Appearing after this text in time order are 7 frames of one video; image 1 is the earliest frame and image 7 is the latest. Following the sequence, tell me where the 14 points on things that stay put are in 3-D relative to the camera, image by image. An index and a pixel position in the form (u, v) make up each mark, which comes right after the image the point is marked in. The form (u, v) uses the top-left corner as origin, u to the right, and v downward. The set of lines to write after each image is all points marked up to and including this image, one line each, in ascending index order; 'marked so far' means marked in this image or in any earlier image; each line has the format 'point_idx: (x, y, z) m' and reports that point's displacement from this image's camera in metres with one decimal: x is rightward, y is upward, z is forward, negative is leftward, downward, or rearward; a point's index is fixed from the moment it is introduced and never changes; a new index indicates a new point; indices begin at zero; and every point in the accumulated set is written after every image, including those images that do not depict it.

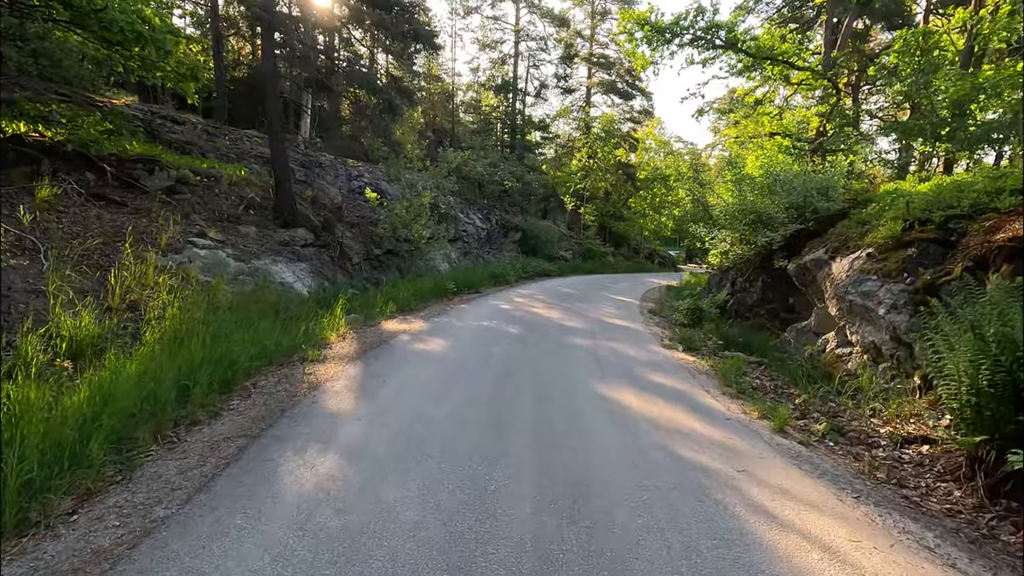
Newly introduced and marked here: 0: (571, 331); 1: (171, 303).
0: (+1.1, -0.8, +10.2) m
1: (-4.7, -0.2, +7.4) m
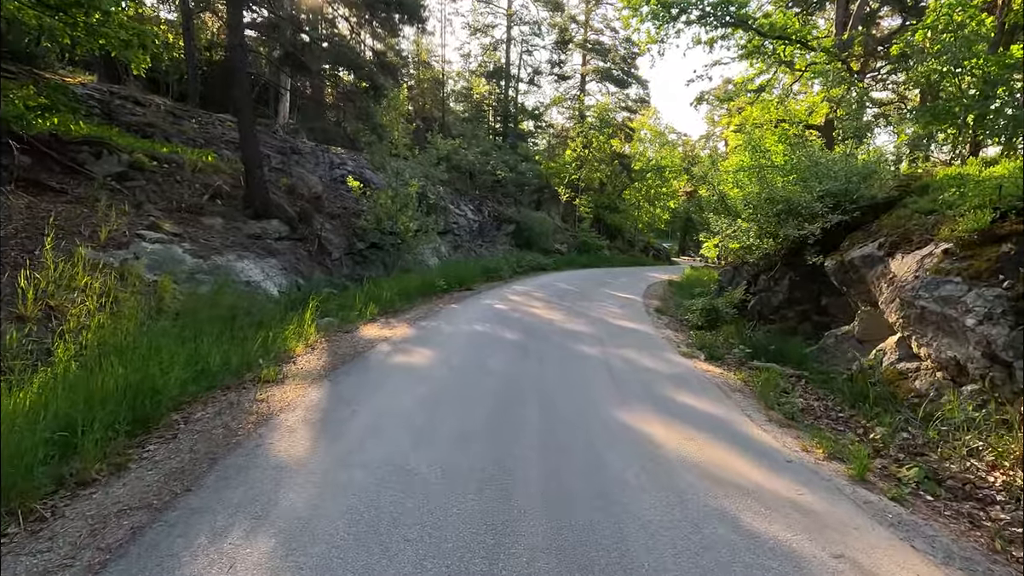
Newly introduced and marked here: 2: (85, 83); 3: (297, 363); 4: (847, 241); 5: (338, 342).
0: (+1.0, -0.8, +9.0) m
1: (-4.7, -0.2, +6.2) m
2: (-11.7, +5.6, +14.8) m
3: (-2.5, -0.9, +6.2) m
4: (+4.8, +0.7, +7.8) m
5: (-2.4, -0.8, +7.4) m
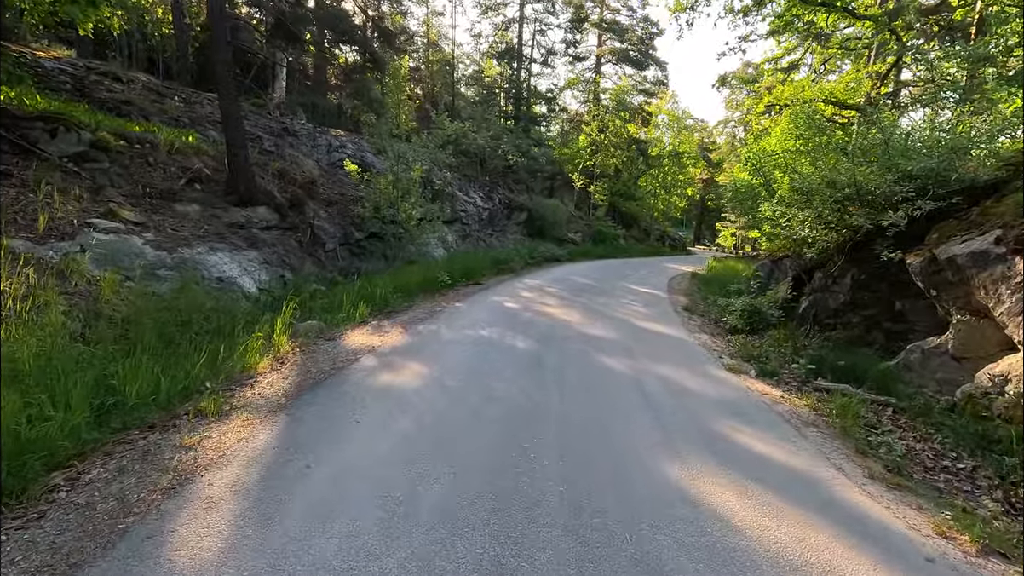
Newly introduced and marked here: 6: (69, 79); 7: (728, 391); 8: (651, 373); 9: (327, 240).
0: (+1.2, -0.8, +7.7) m
1: (-4.6, -0.3, +5.0) m
2: (-11.4, +5.8, +13.6) m
3: (-2.4, -0.9, +4.9) m
4: (+5.0, +0.6, +6.3) m
5: (-2.3, -0.8, +6.2) m
6: (-9.9, +4.6, +12.0) m
7: (+2.3, -1.1, +5.8) m
8: (+1.6, -1.0, +6.3) m
9: (-4.2, +1.1, +12.4) m
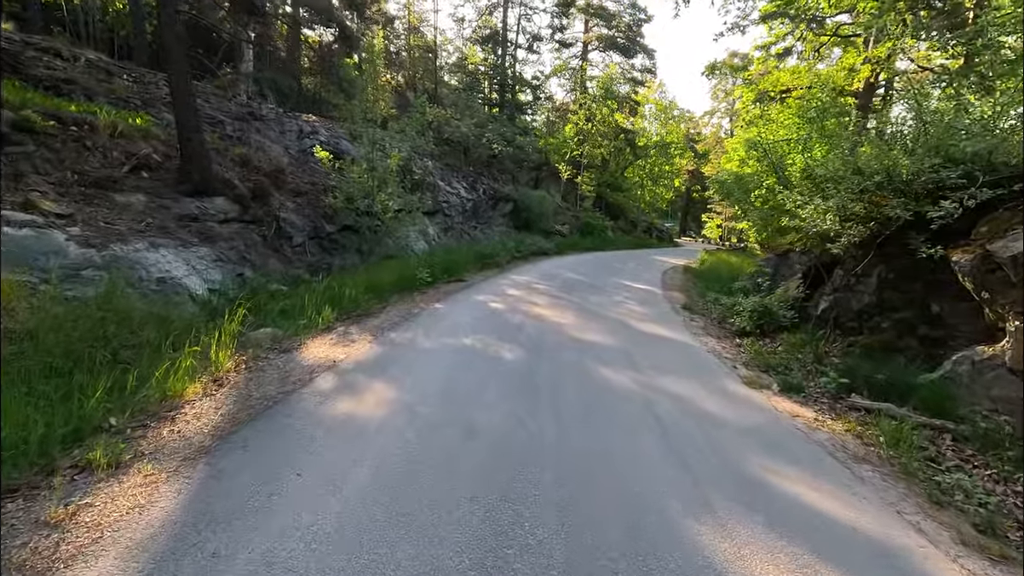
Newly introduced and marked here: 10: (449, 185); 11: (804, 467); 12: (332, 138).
0: (+1.0, -0.8, +6.8) m
1: (-4.7, -0.3, +3.9) m
2: (-11.7, +5.8, +12.2) m
3: (-2.5, -1.0, +3.9) m
4: (+4.8, +0.6, +5.5) m
5: (-2.4, -0.8, +5.2) m
6: (-10.2, +4.6, +10.7) m
7: (+2.2, -1.1, +4.9) m
8: (+1.5, -1.0, +5.4) m
9: (-4.6, +1.1, +11.3) m
10: (-2.4, +3.8, +20.0) m
11: (+2.1, -1.3, +3.9) m
12: (-5.1, +4.3, +15.5) m
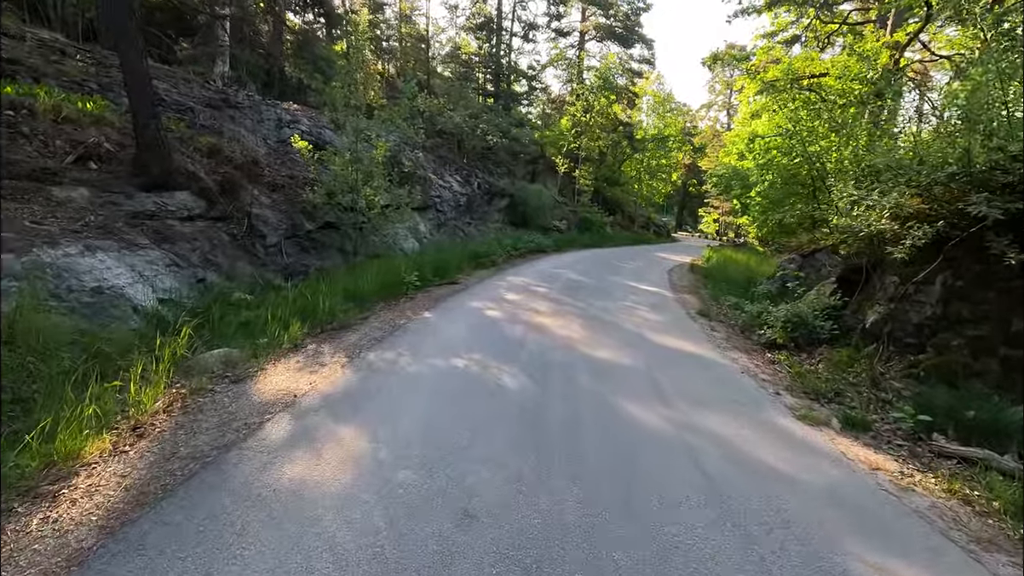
0: (+1.1, -0.9, +5.7) m
1: (-4.6, -0.5, +2.8) m
2: (-11.8, +5.7, +11.0) m
3: (-2.4, -1.1, +2.8) m
4: (+4.8, +0.5, +4.5) m
5: (-2.4, -1.0, +4.1) m
6: (-10.2, +4.5, +9.5) m
7: (+2.2, -1.3, +3.9) m
8: (+1.5, -1.1, +4.3) m
9: (-4.6, +1.0, +10.1) m
10: (-2.5, +3.8, +18.9) m
11: (+2.1, -1.4, +2.8) m
12: (-5.2, +4.2, +14.3) m
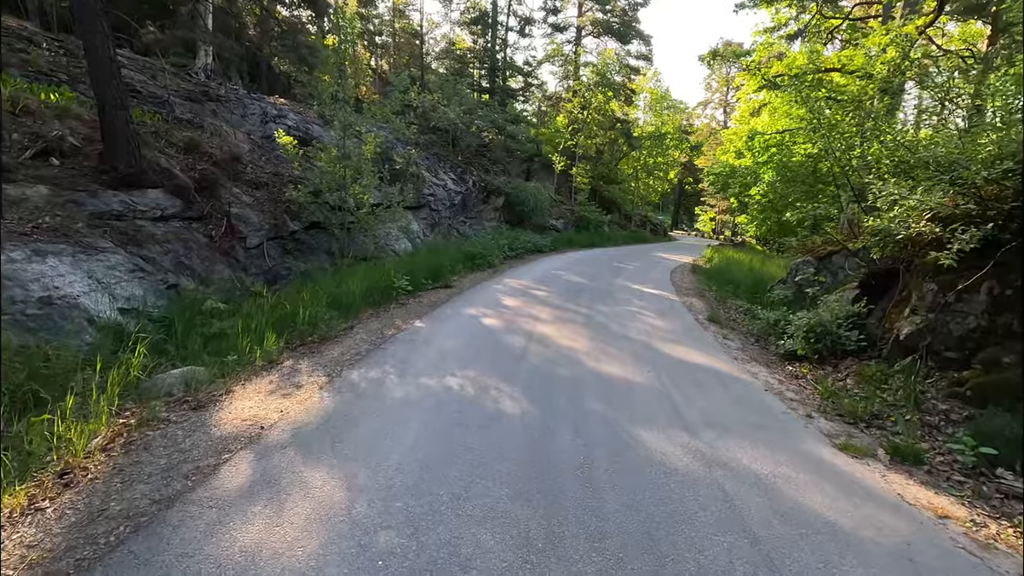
0: (+1.1, -1.0, +5.1) m
1: (-4.6, -0.6, +2.1) m
2: (-11.8, +5.6, +10.2) m
3: (-2.4, -1.2, +2.2) m
4: (+4.9, +0.4, +3.9) m
5: (-2.4, -1.1, +3.5) m
6: (-10.3, +4.5, +8.8) m
7: (+2.2, -1.4, +3.3) m
8: (+1.5, -1.2, +3.8) m
9: (-4.6, +0.9, +9.5) m
10: (-2.6, +3.8, +18.2) m
11: (+2.2, -1.5, +2.3) m
12: (-5.3, +4.2, +13.6) m
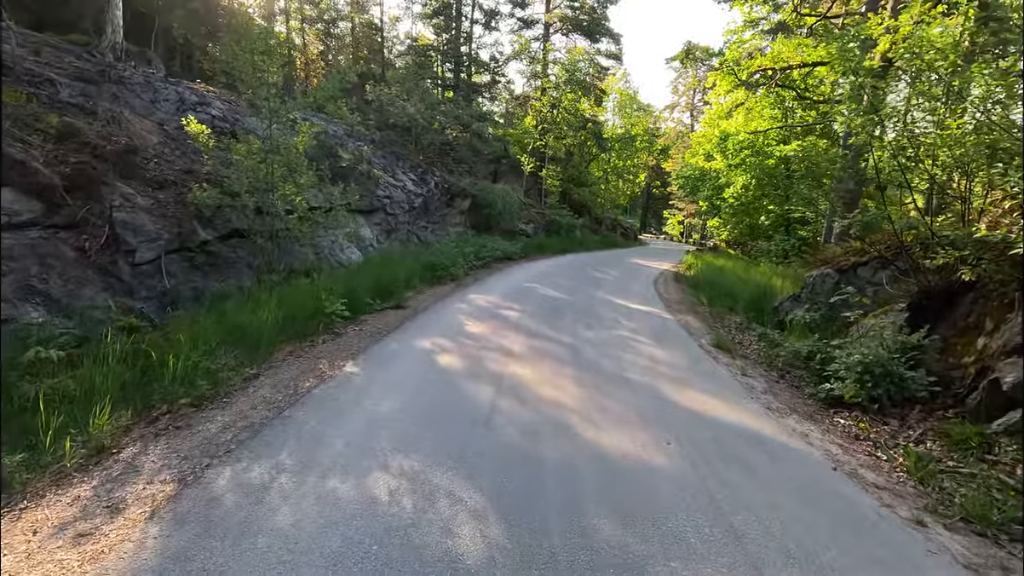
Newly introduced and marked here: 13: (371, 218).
0: (+0.8, -1.3, +3.4) m
1: (-4.7, -0.9, +0.1) m
2: (-12.4, +5.2, +7.8) m
3: (-2.4, -1.5, +0.3) m
4: (+4.7, +0.2, +2.4) m
5: (-2.5, -1.4, +1.5) m
6: (-10.8, +4.0, +6.4) m
7: (+2.1, -1.6, +1.6) m
8: (+1.4, -1.5, +2.1) m
9: (-5.1, +0.6, +7.4) m
10: (-3.6, +3.4, +16.3) m
11: (+2.1, -1.8, +0.6) m
12: (-6.1, +3.8, +11.5) m
13: (-3.6, +1.8, +13.8) m
